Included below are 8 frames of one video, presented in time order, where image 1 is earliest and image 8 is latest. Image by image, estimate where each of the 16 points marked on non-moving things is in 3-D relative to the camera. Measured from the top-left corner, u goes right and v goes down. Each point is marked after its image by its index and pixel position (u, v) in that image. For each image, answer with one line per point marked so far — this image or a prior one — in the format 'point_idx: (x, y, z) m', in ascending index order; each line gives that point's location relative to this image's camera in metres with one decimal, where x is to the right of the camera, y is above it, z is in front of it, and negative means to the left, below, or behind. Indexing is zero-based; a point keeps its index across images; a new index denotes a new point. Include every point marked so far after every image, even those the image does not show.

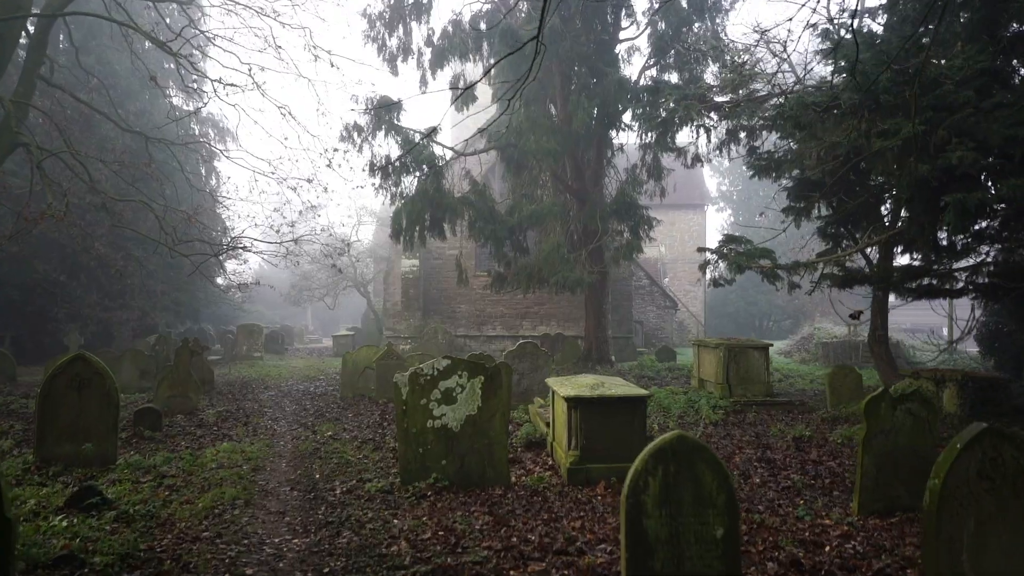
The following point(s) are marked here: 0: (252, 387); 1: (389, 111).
0: (-5.3, -2.0, +12.8) m
1: (-2.7, +3.8, +13.7) m
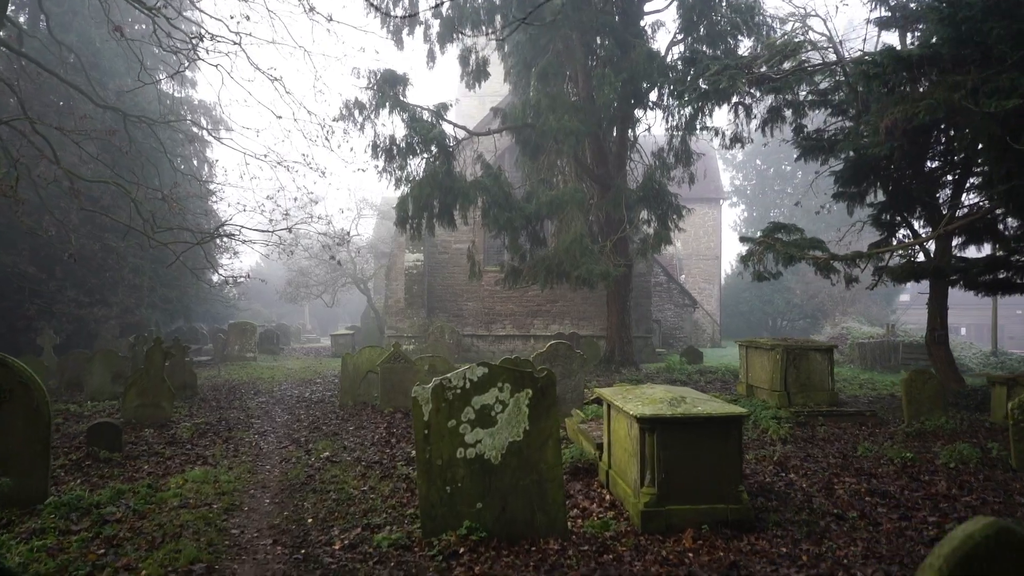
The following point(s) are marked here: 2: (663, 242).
0: (-4.9, -1.9, +11.5) m
1: (-2.3, +4.0, +12.4) m
2: (+3.2, +1.0, +13.3) m
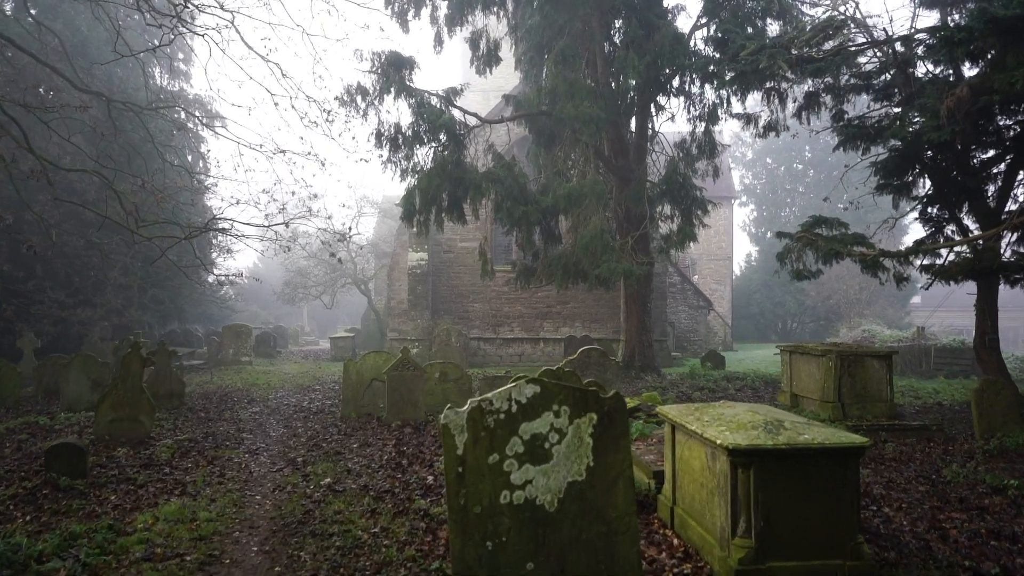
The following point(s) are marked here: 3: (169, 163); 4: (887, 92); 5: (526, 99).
0: (-4.7, -1.9, +10.6) m
1: (-2.0, +4.0, +11.4) m
2: (+3.4, +1.0, +12.4) m
3: (-6.6, +2.4, +12.2) m
4: (+6.1, +3.2, +10.3) m
5: (+0.3, +3.8, +12.6) m
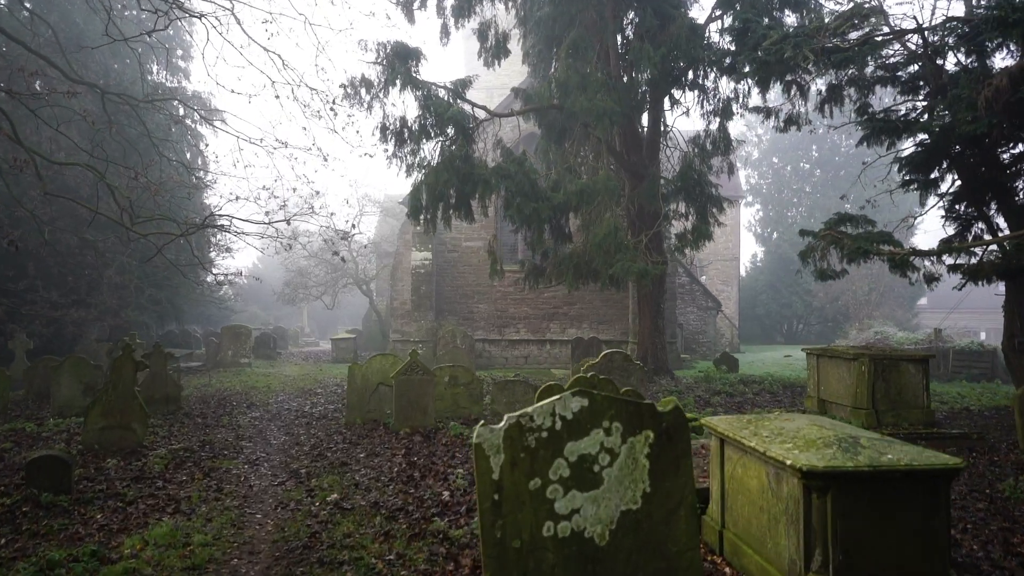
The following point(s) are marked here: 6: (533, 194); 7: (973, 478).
0: (-4.5, -1.9, +10.1) m
1: (-1.9, +4.0, +11.0) m
2: (+3.6, +1.0, +12.0) m
3: (-6.5, +2.4, +11.7) m
4: (+6.3, +3.2, +9.9) m
5: (+0.5, +3.8, +12.2) m
6: (+0.4, +1.7, +11.3) m
7: (+4.2, -1.7, +5.7) m
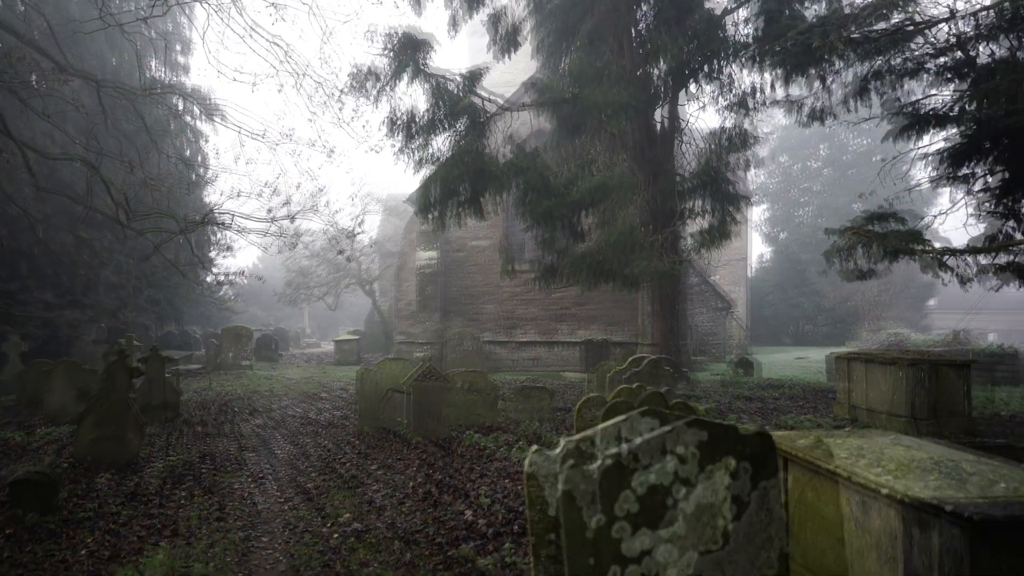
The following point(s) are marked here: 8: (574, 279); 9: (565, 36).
0: (-4.3, -1.9, +9.6) m
1: (-1.6, +4.0, +10.5) m
2: (+3.9, +1.0, +11.5) m
3: (-6.2, +2.4, +11.2) m
4: (+6.6, +3.2, +9.4) m
5: (+0.7, +3.8, +11.7) m
6: (+0.6, +1.7, +10.9) m
7: (+4.4, -1.7, +5.3) m
8: (+1.2, +0.2, +12.2) m
9: (+1.0, +4.9, +12.1) m
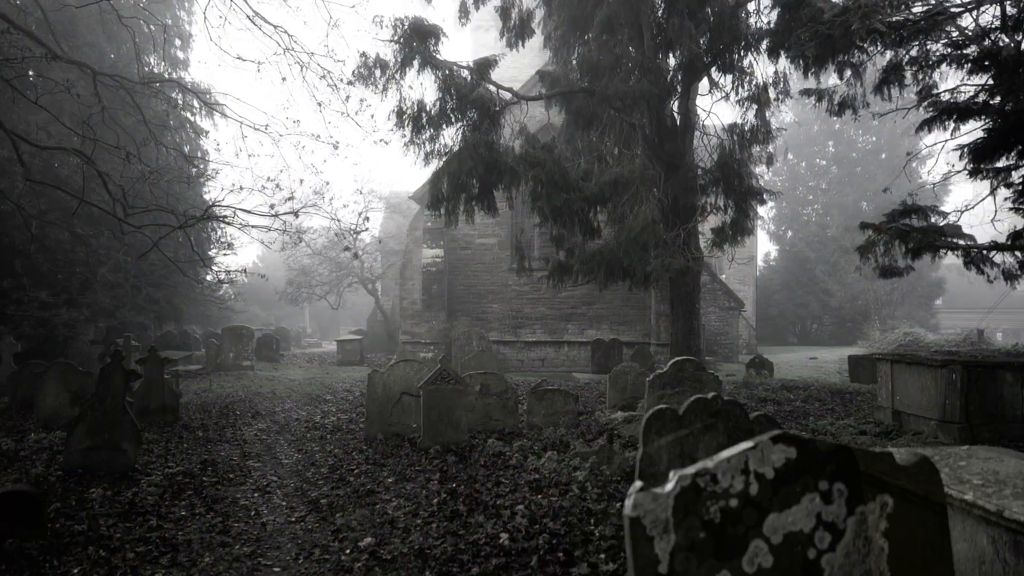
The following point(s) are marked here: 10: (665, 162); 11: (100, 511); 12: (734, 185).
0: (-4.0, -1.8, +9.2) m
1: (-1.4, +4.0, +10.1) m
2: (+4.1, +1.0, +11.1) m
3: (-6.0, +2.5, +10.8) m
4: (+6.8, +3.2, +9.0) m
5: (+0.9, +3.8, +11.3) m
6: (+0.8, +1.7, +10.5) m
7: (+4.7, -1.7, +4.8) m
8: (+1.4, +0.2, +11.8) m
9: (+1.2, +4.9, +11.7) m
10: (+2.8, +2.3, +11.6) m
11: (-2.9, -1.6, +4.4) m
12: (+4.0, +1.9, +11.5) m
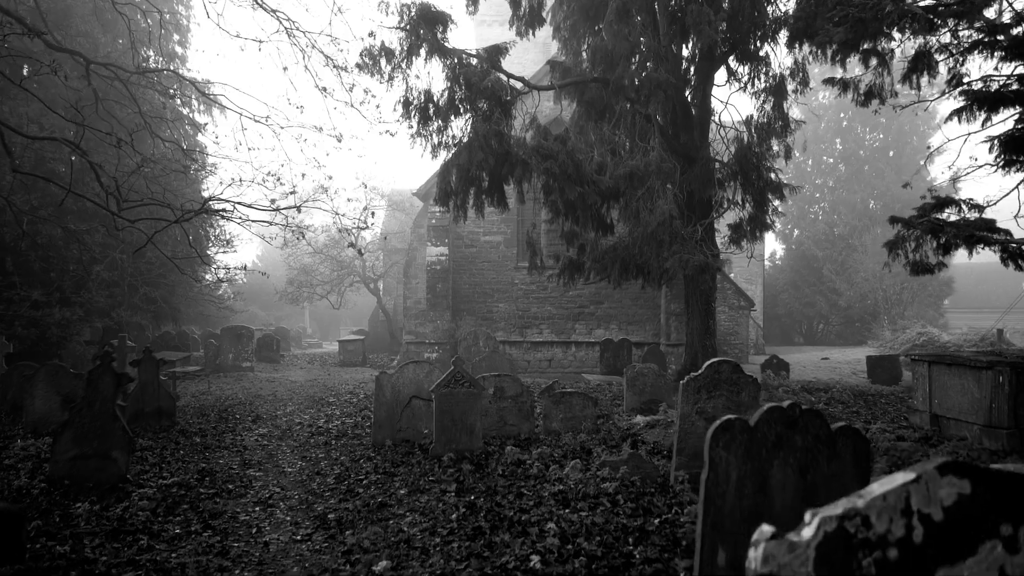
0: (-3.9, -1.8, +8.8) m
1: (-1.2, +4.0, +9.7) m
2: (+4.3, +1.0, +10.6) m
3: (-5.8, +2.5, +10.4) m
4: (+6.9, +3.3, +8.6) m
5: (+1.1, +3.9, +10.9) m
6: (+1.0, +1.8, +10.0) m
7: (+4.8, -1.7, +4.4) m
8: (+1.6, +0.3, +11.4) m
9: (+1.4, +4.9, +11.3) m
10: (+3.0, +2.3, +11.1) m
11: (-2.7, -1.5, +4.0) m
12: (+4.2, +1.9, +11.1) m
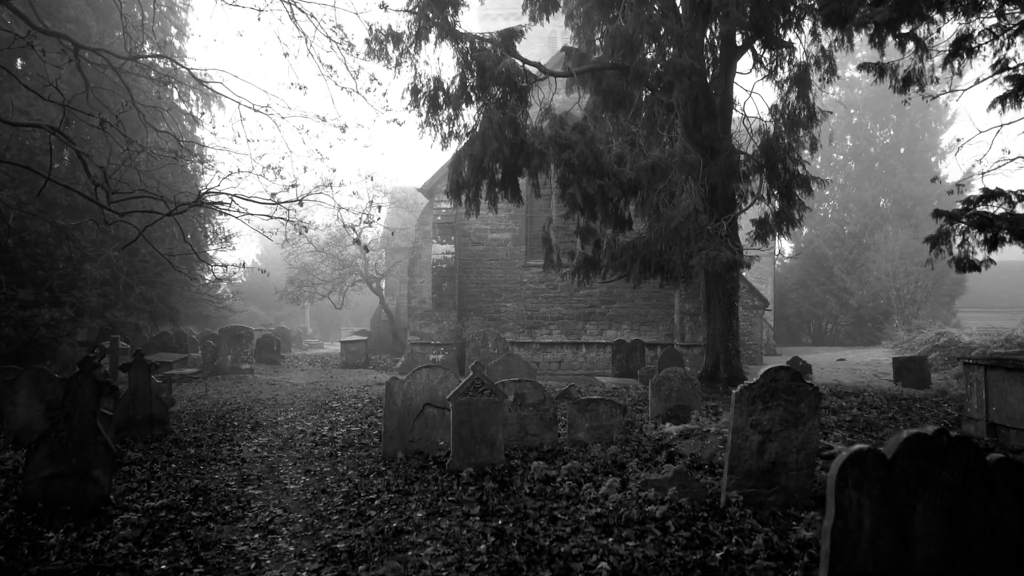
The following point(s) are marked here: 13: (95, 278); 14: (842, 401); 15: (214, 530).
0: (-3.6, -1.8, +8.2) m
1: (-1.0, +4.1, +9.1) m
2: (+4.5, +1.1, +10.1) m
3: (-5.6, +2.5, +9.8) m
4: (+7.2, +3.3, +8.1) m
5: (+1.3, +3.9, +10.3) m
6: (+1.2, +1.8, +9.5) m
7: (+5.1, -1.6, +3.9) m
8: (+1.8, +0.3, +10.8) m
9: (+1.6, +5.0, +10.7) m
10: (+3.2, +2.4, +10.6) m
11: (-2.5, -1.5, +3.5) m
12: (+4.4, +1.9, +10.5) m
13: (-8.2, +0.2, +12.4) m
14: (+5.2, -1.8, +10.0) m
15: (-2.0, -1.6, +4.2) m
